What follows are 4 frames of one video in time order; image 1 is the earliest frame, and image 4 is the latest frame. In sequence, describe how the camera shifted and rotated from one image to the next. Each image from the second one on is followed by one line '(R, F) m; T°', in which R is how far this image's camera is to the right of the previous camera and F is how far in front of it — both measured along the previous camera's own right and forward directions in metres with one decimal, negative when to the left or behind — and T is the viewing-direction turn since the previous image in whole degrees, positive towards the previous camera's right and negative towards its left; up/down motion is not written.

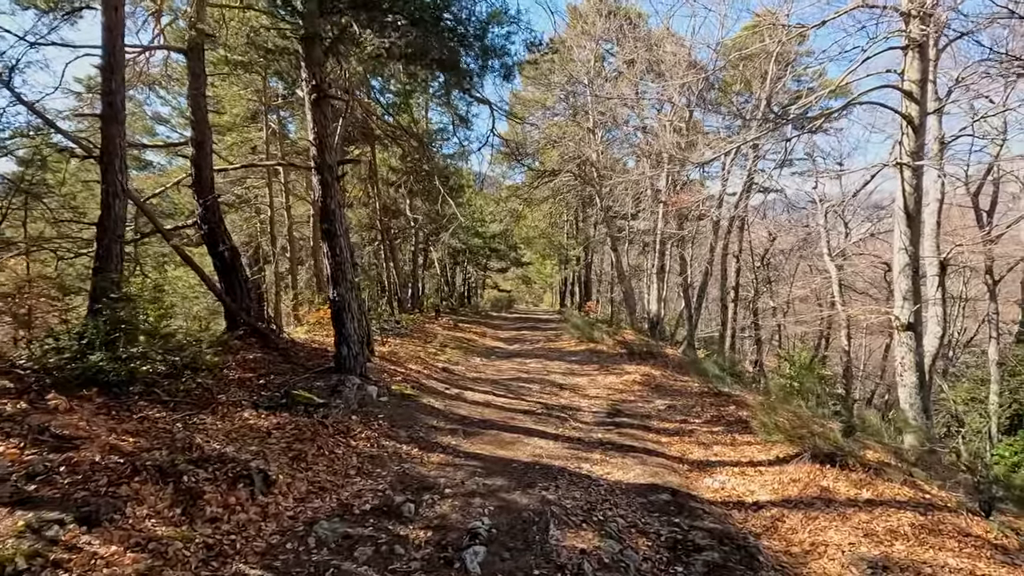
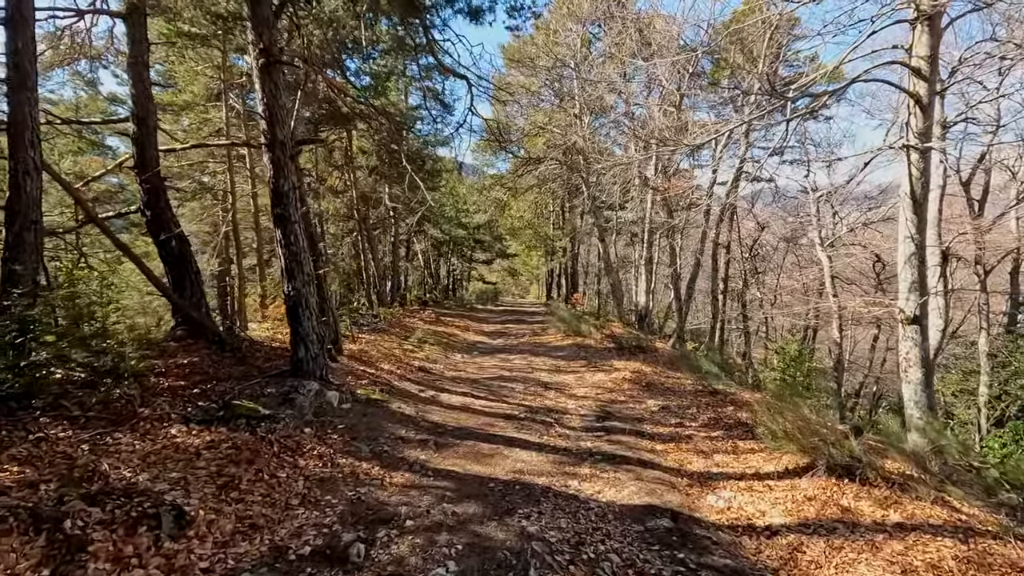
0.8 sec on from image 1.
(+0.1, +0.6) m; +1°
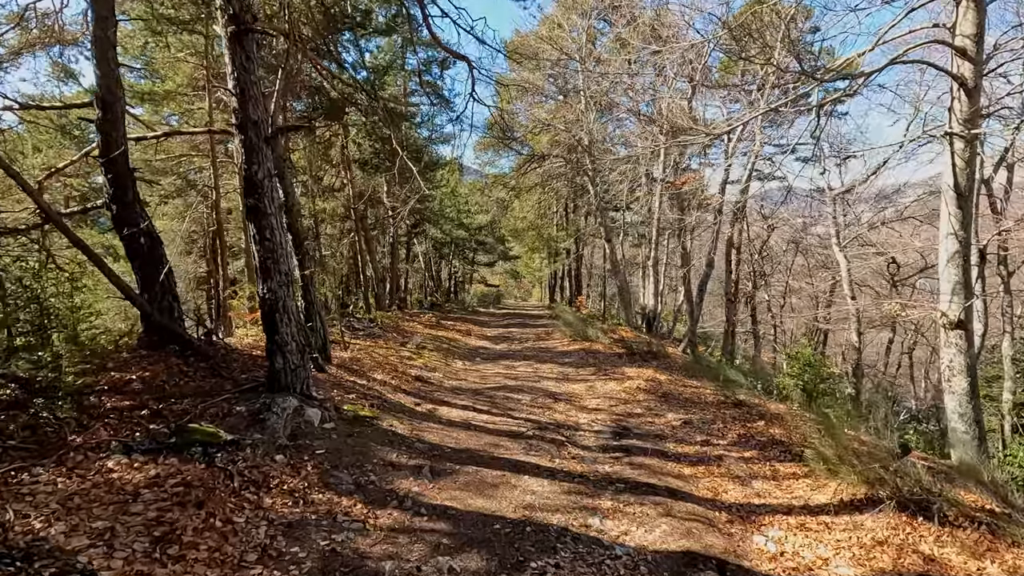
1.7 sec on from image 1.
(0.0, +0.7) m; 0°
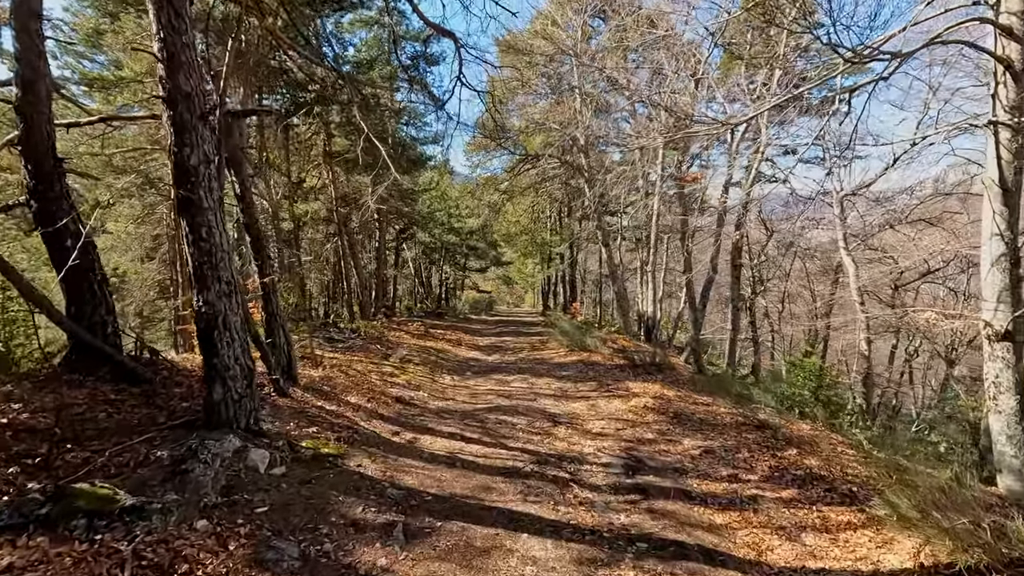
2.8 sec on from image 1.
(0.0, +0.8) m; +1°
